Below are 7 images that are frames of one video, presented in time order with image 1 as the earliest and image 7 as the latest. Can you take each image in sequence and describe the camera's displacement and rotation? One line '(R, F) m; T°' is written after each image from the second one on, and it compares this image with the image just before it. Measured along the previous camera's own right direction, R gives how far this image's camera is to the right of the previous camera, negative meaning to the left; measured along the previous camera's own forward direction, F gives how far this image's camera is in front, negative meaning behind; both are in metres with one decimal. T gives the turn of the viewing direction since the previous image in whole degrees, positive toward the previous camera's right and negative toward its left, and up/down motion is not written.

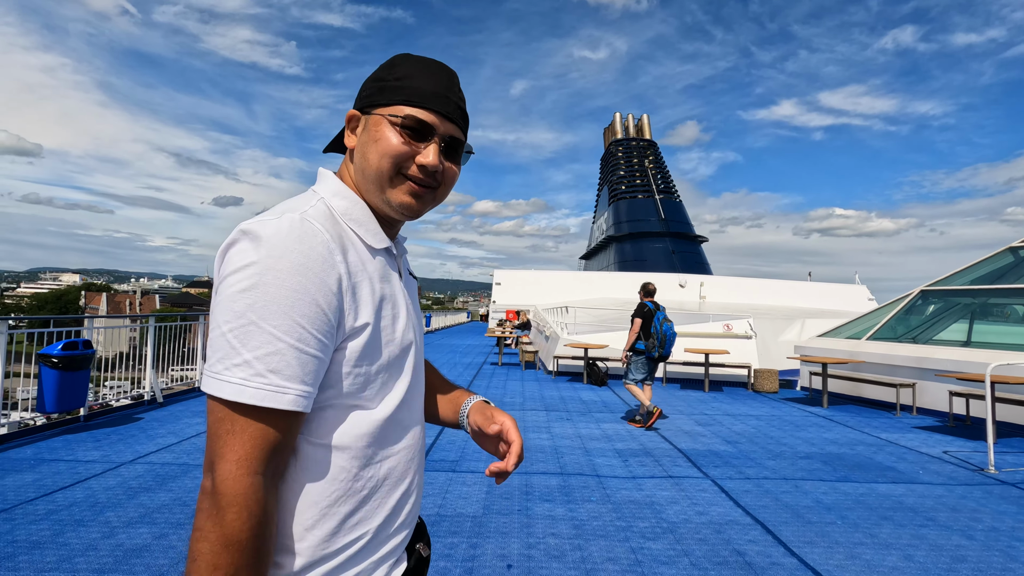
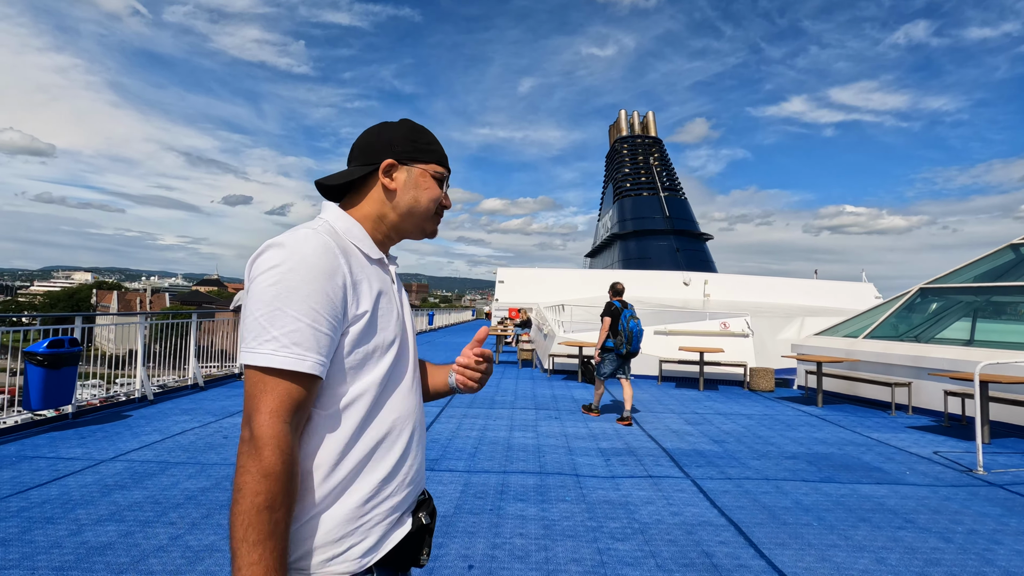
(+0.3, 0.0) m; -1°
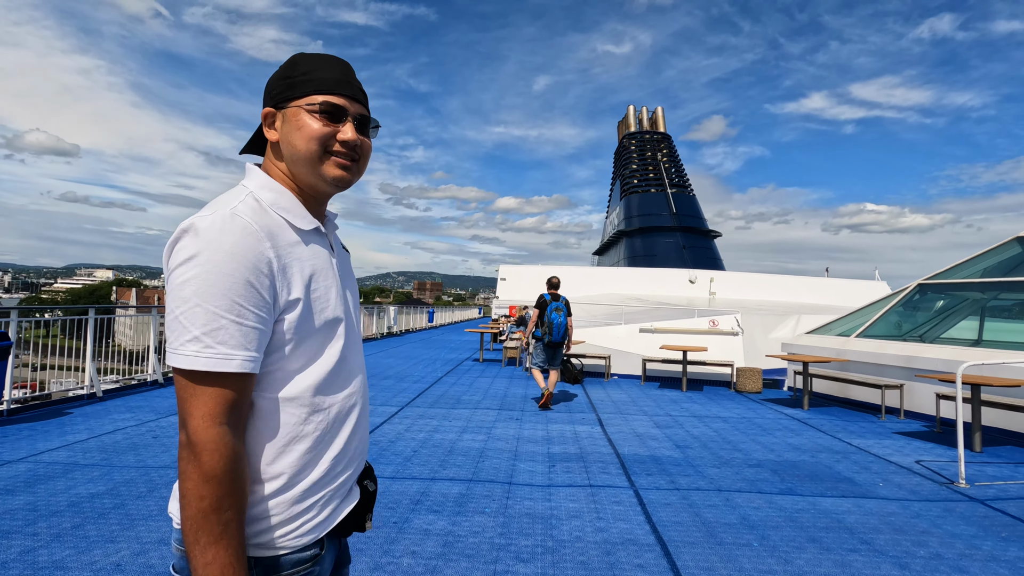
(+0.8, +0.4) m; -2°
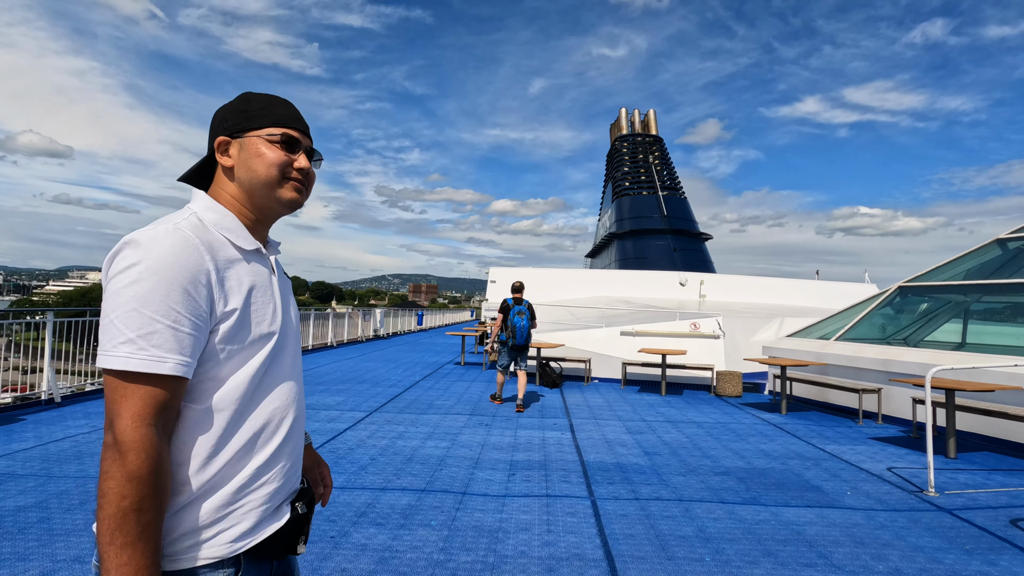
(+0.4, +0.2) m; 0°
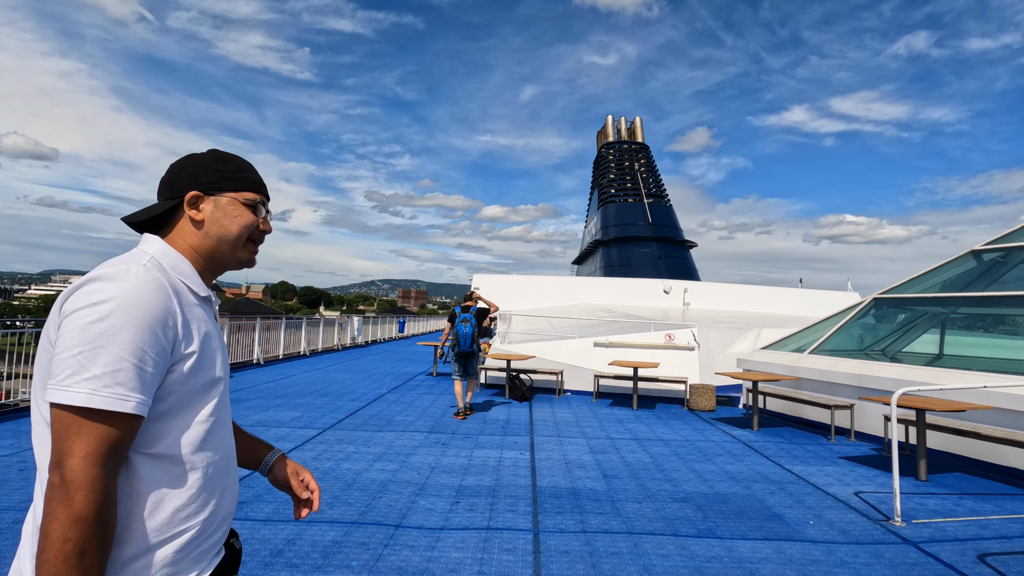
(+0.4, +0.3) m; +1°
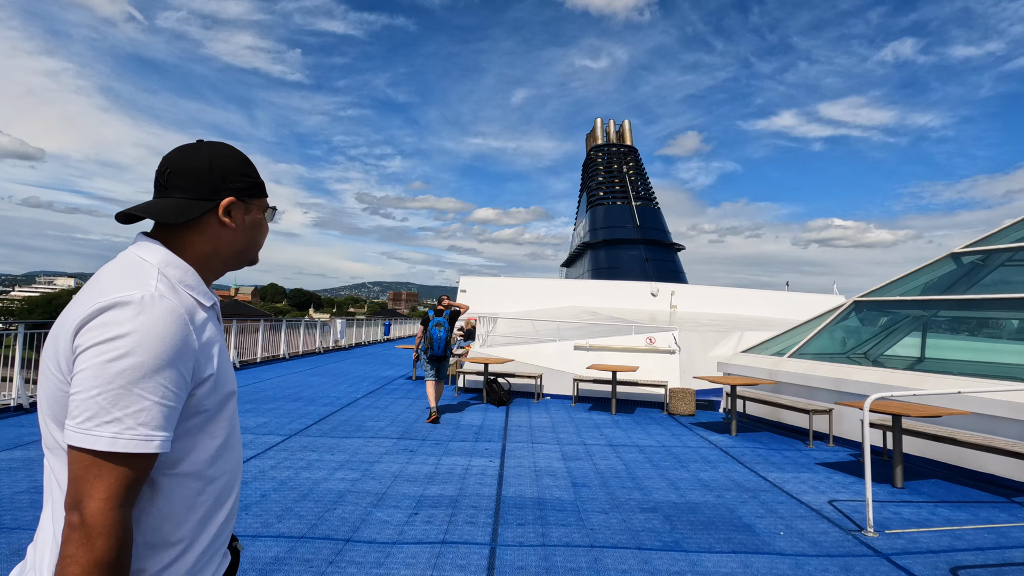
(+0.3, +0.2) m; +1°
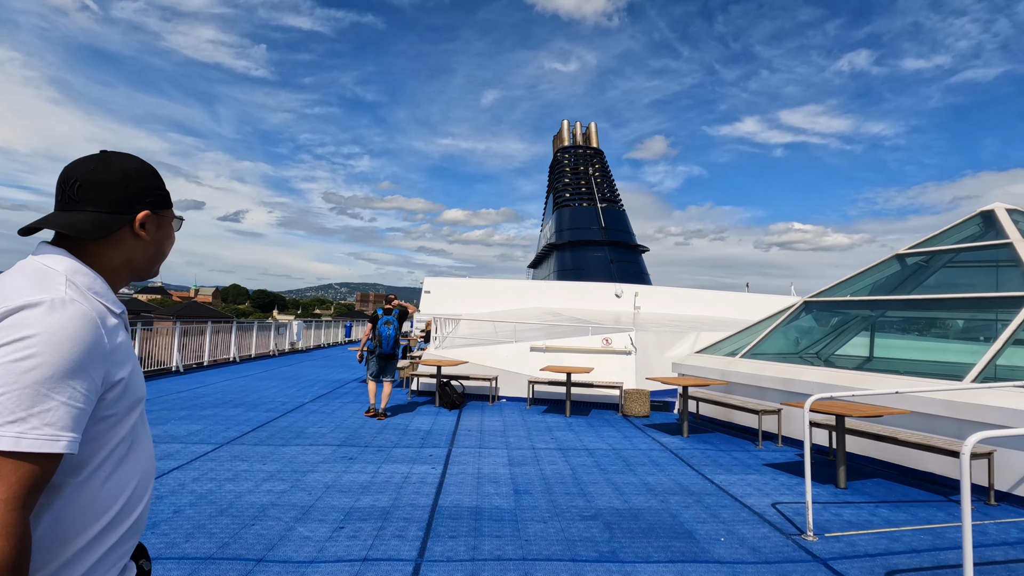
(+0.3, +0.2) m; +3°
